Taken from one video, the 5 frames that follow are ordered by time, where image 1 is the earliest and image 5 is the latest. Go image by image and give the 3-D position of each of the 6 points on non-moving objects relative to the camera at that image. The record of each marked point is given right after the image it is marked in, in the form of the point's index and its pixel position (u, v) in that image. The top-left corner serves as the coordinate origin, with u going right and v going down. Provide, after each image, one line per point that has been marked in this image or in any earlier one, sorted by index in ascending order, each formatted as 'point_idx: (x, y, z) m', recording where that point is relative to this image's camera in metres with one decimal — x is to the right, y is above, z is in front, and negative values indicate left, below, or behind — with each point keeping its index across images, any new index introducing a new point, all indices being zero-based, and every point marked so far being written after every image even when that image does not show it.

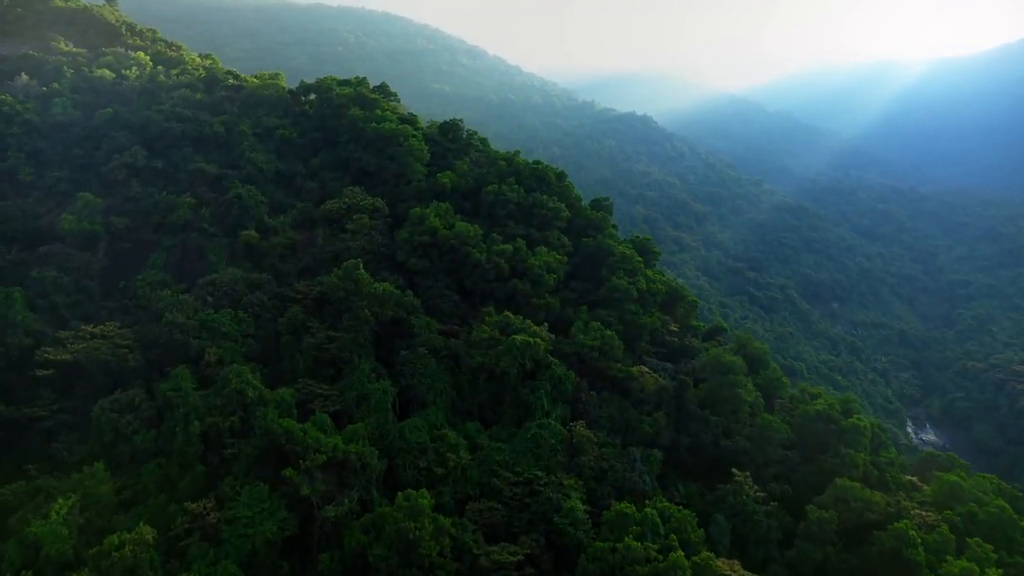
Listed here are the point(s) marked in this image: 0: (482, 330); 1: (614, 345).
0: (-0.7, -1.0, +18.0) m
1: (+2.6, -1.4, +18.7) m
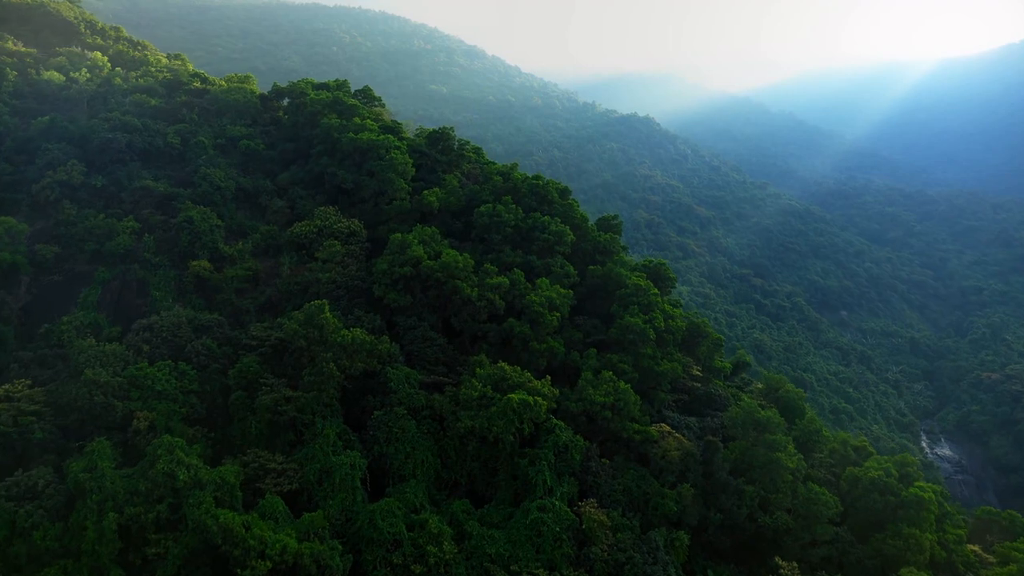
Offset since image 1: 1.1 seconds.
0: (-0.8, -1.9, +15.0) m
1: (+2.5, -2.4, +15.7) m
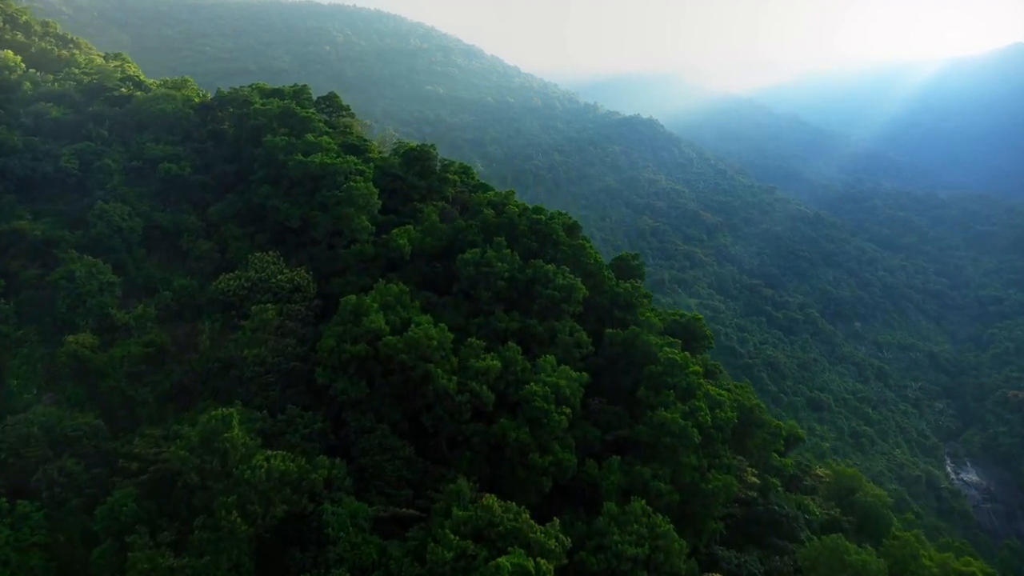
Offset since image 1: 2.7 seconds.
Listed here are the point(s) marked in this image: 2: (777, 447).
0: (-0.9, -3.4, +10.3) m
1: (+2.3, -3.8, +11.0) m
2: (+5.5, -3.3, +15.4) m
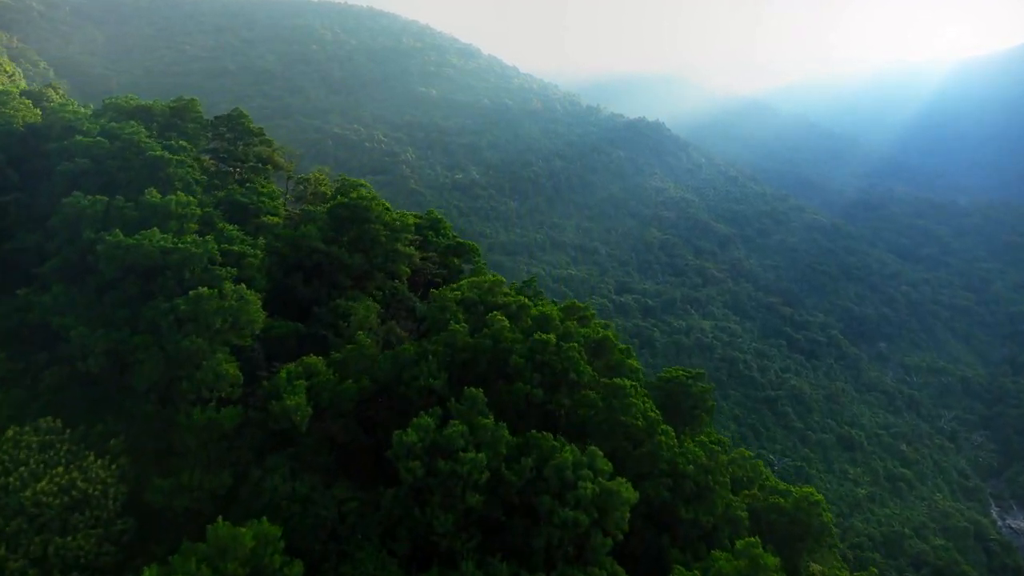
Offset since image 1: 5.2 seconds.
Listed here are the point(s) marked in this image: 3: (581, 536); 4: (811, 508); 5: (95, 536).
0: (-1.1, -5.6, +3.0) m
1: (+2.2, -6.0, +3.7) m
2: (+5.3, -5.5, +8.2) m
3: (+0.8, -2.6, +7.8) m
4: (+4.0, -3.1, +10.1) m
5: (-4.2, -2.5, +7.5) m
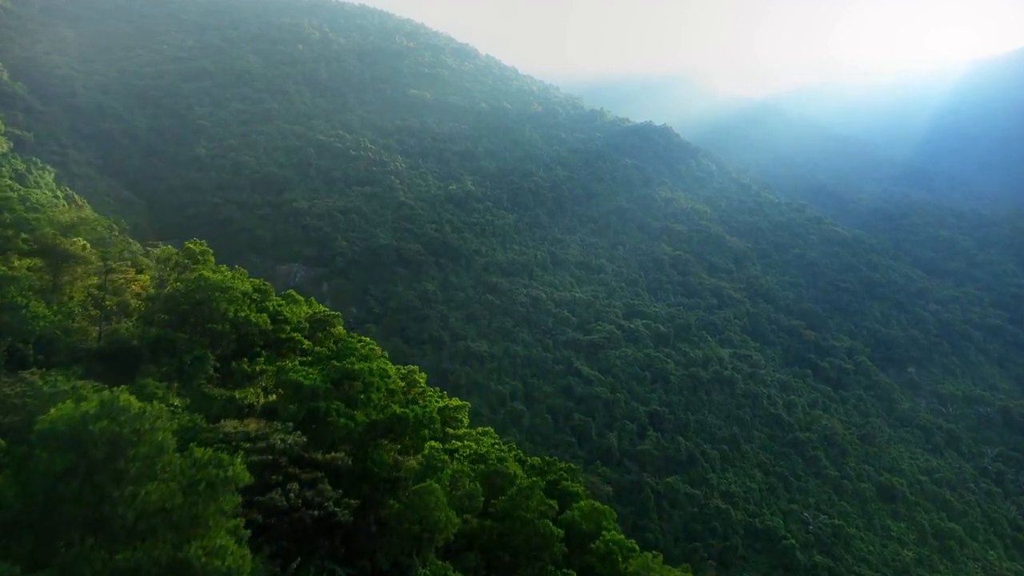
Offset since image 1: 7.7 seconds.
0: (-1.3, -7.9, -4.4) m
1: (+2.0, -8.4, -3.7) m
2: (+5.1, -7.8, +0.7) m
3: (+0.6, -4.9, +0.3) m
4: (+3.9, -5.4, +2.6) m
5: (-4.4, -4.8, 0.0) m
